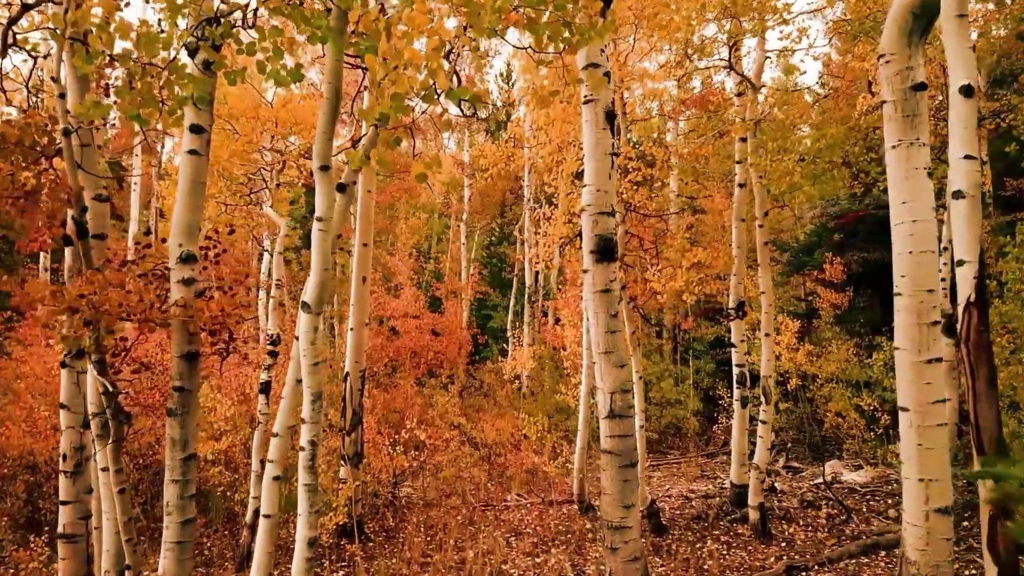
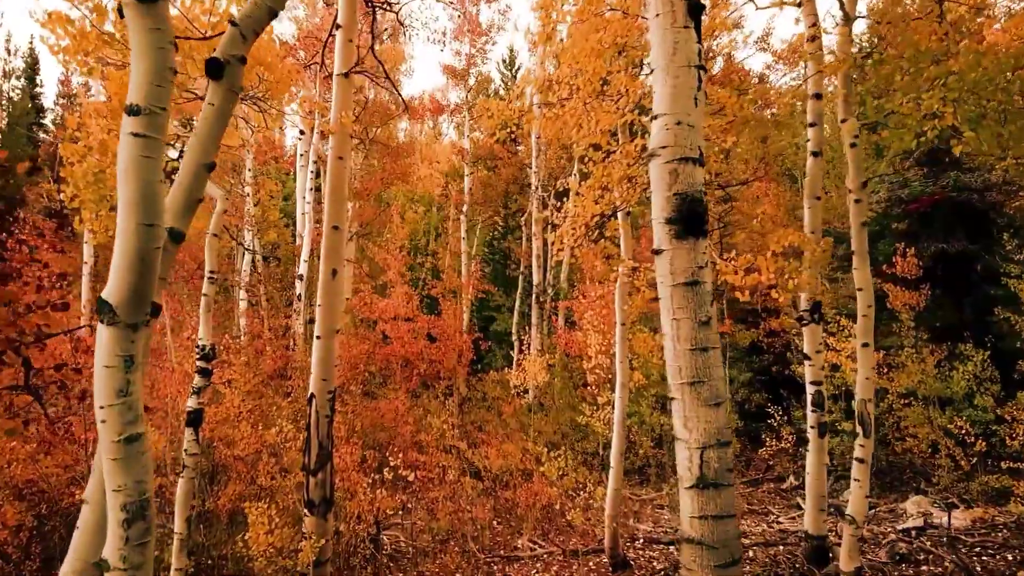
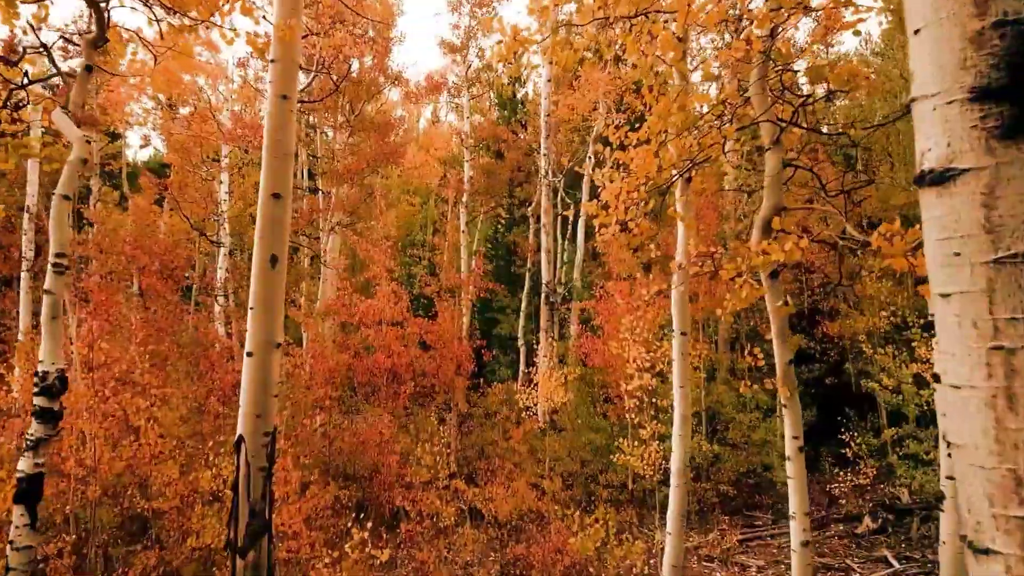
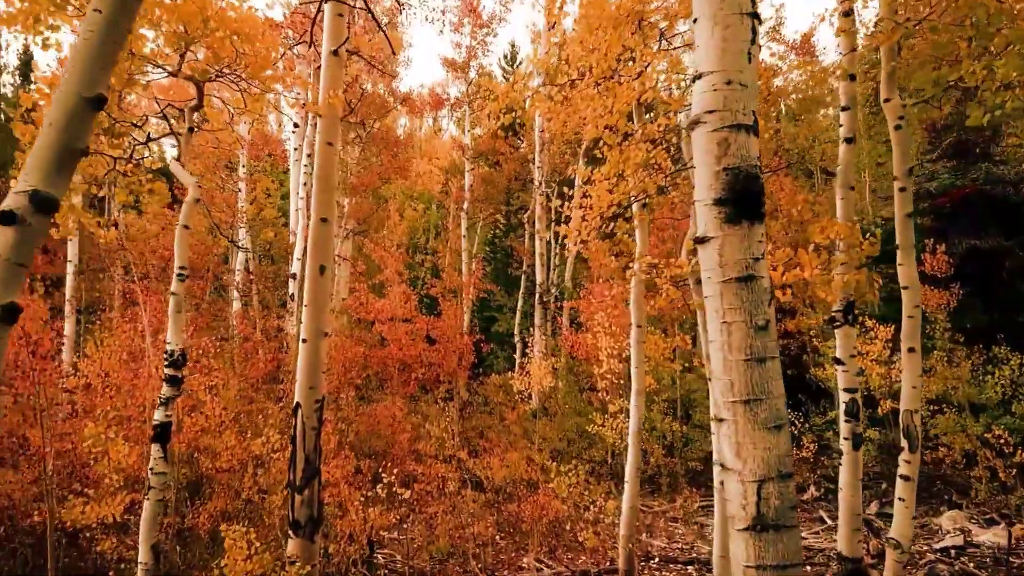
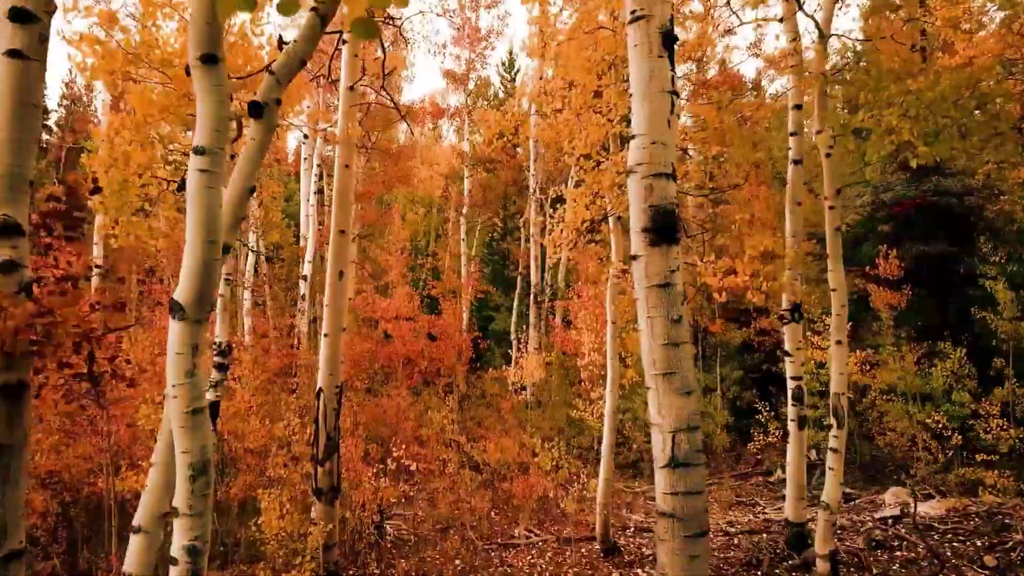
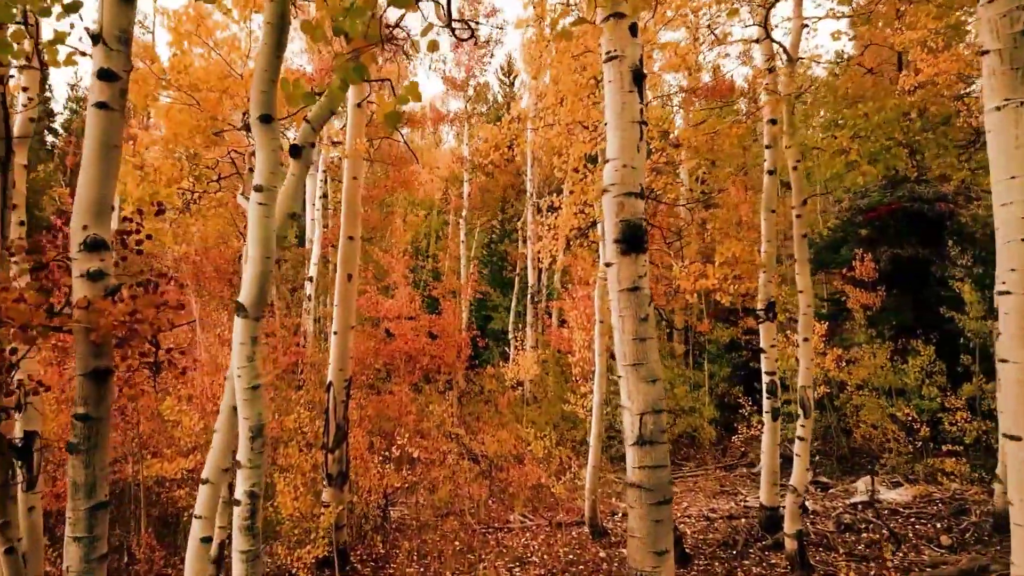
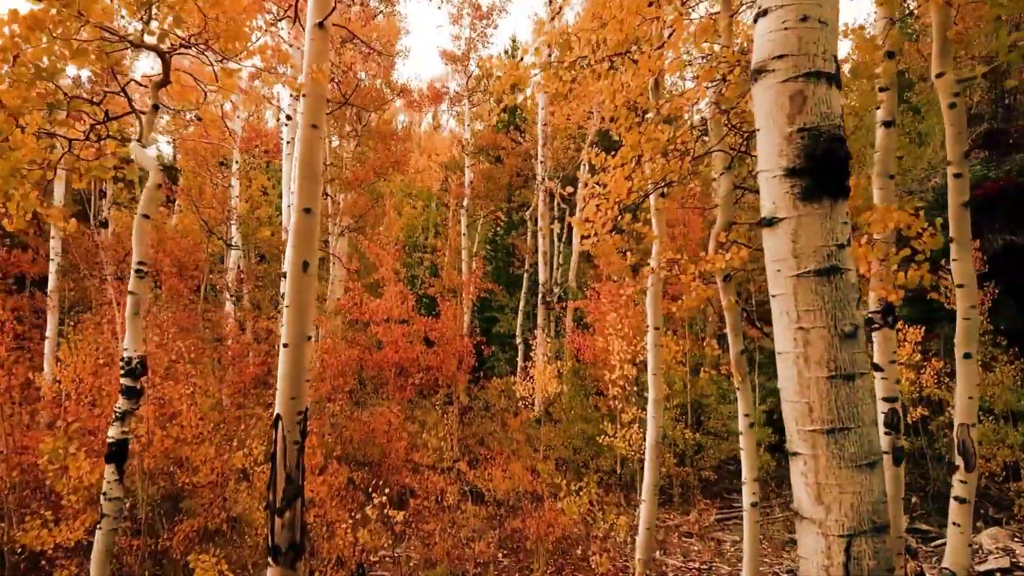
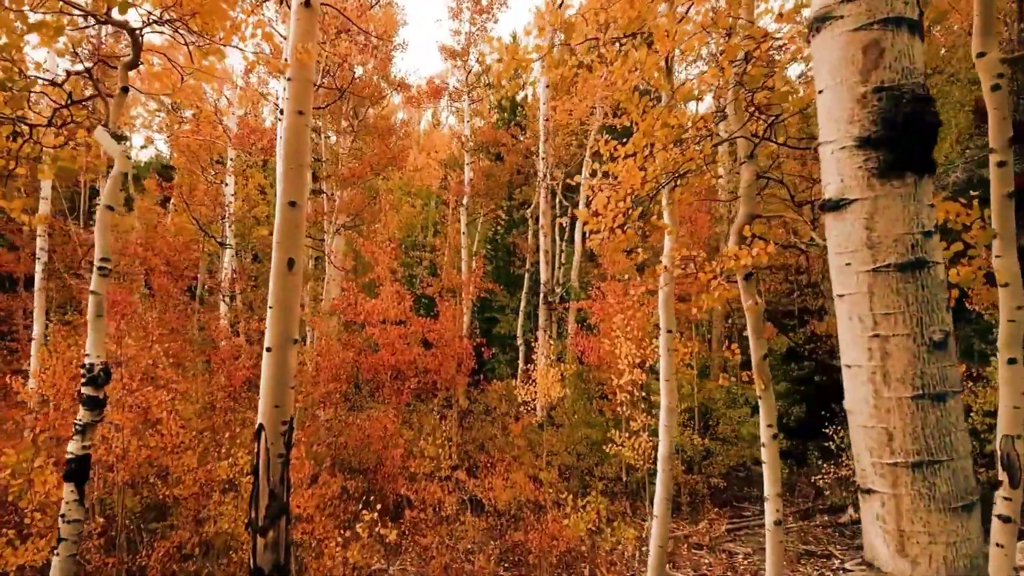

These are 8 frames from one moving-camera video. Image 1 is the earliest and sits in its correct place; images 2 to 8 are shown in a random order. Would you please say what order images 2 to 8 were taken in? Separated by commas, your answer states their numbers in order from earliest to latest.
6, 5, 2, 4, 7, 8, 3
